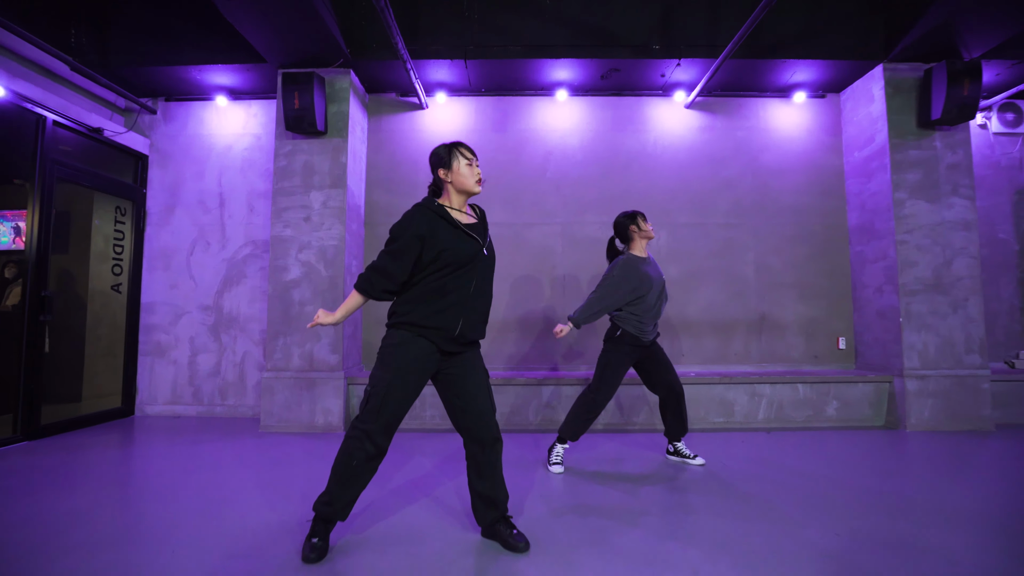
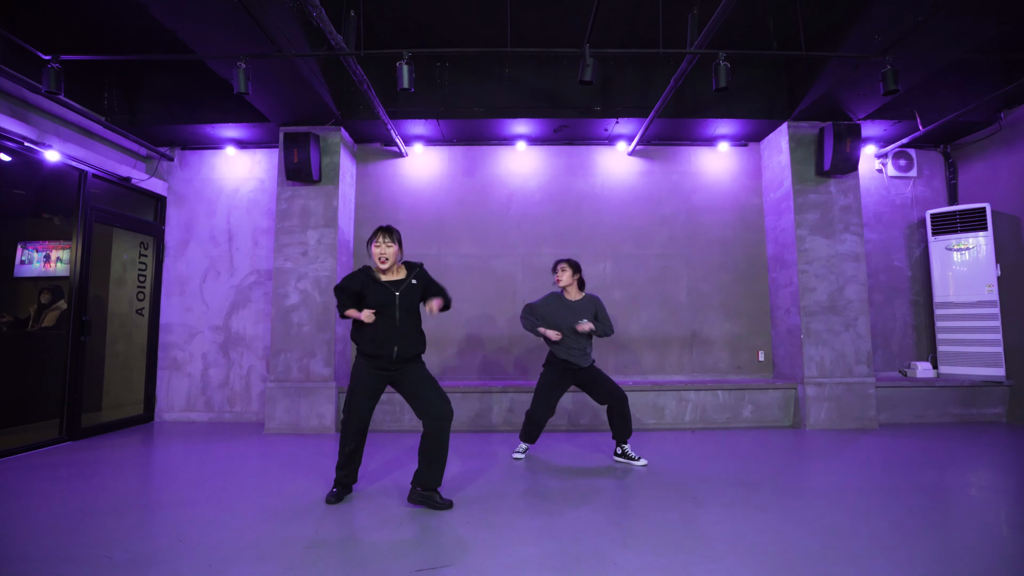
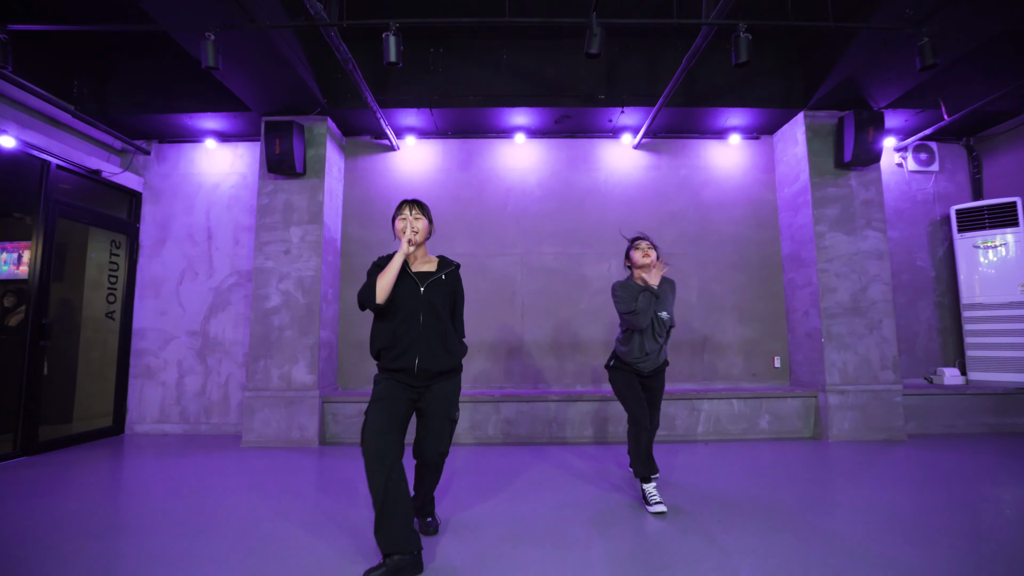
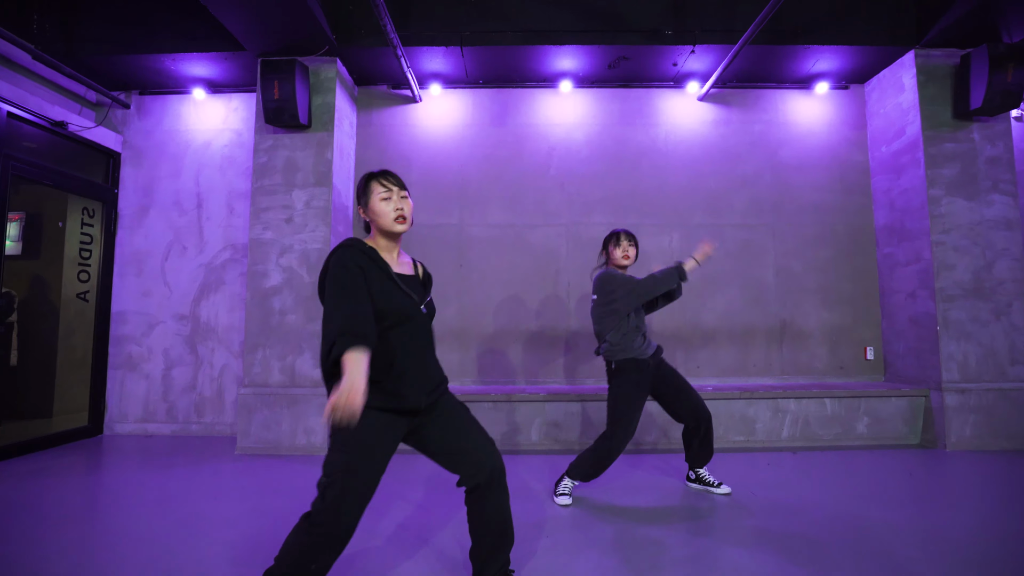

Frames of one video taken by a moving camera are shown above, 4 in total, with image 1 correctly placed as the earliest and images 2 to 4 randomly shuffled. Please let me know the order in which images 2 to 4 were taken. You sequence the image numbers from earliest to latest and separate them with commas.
4, 3, 2
